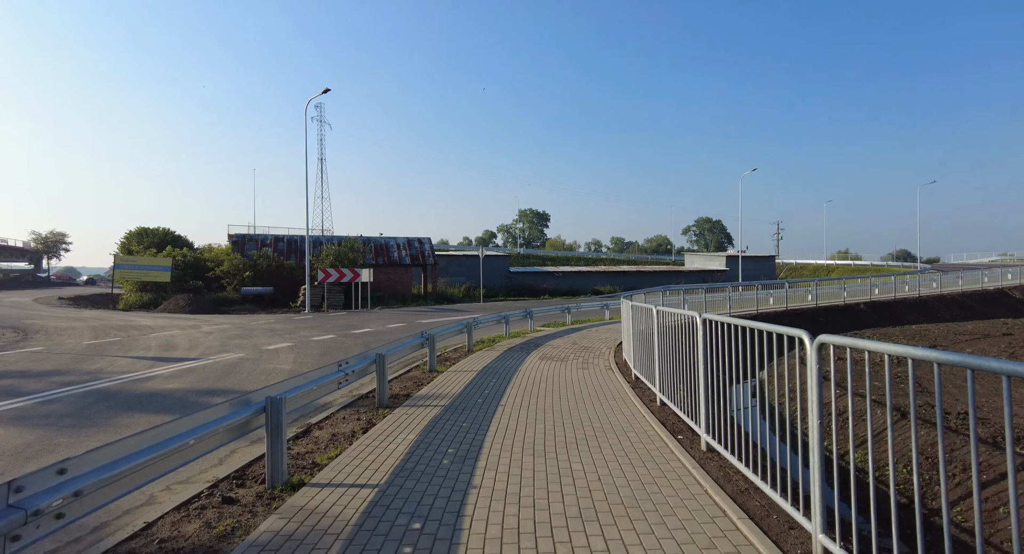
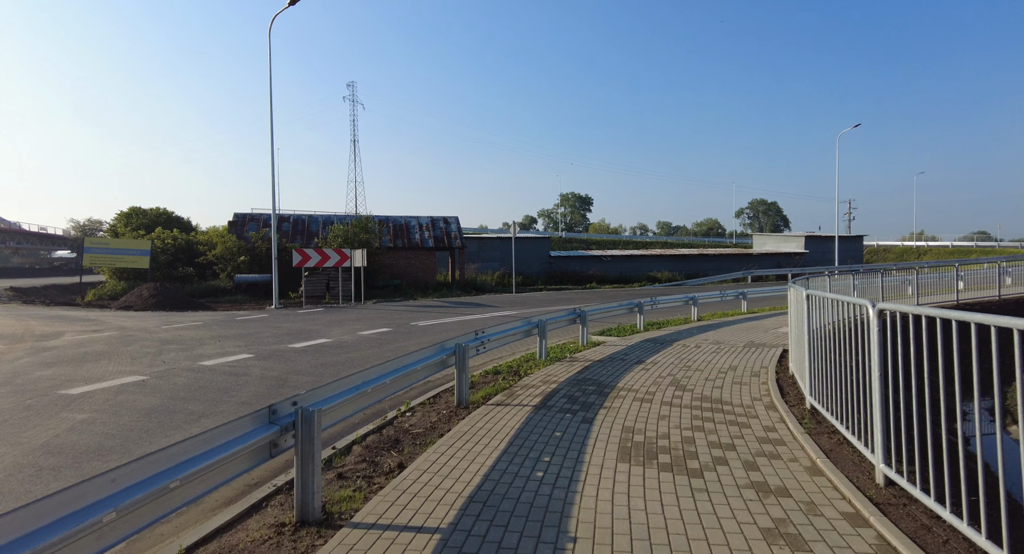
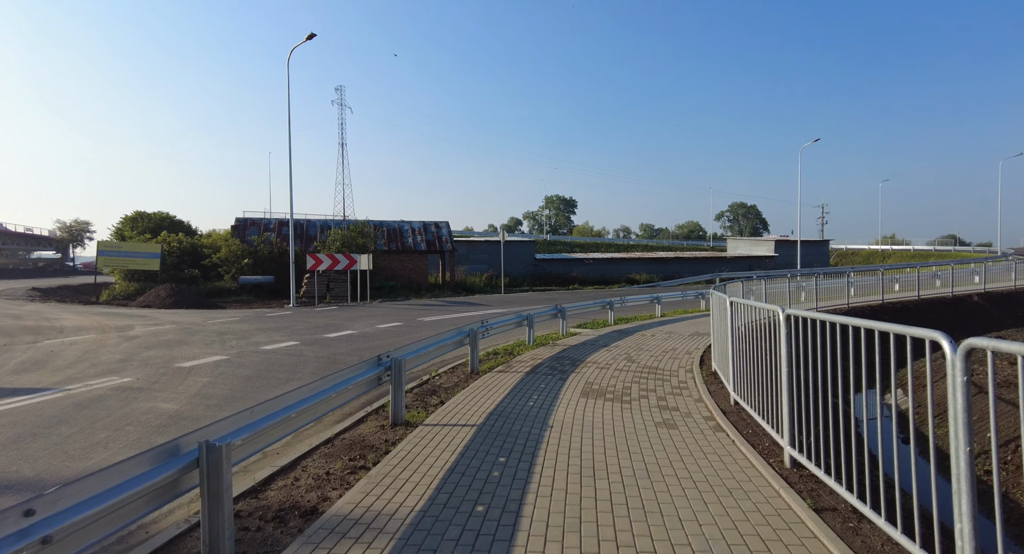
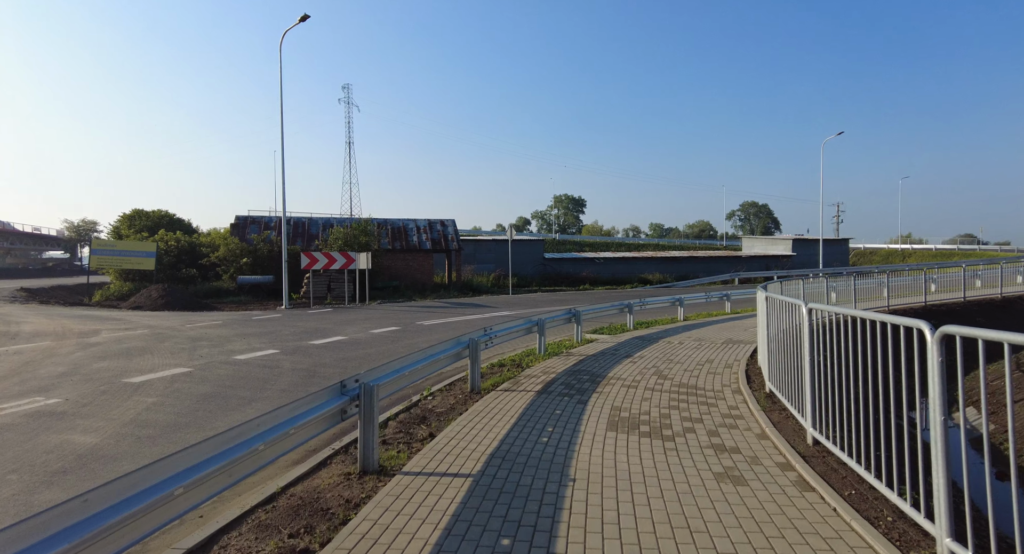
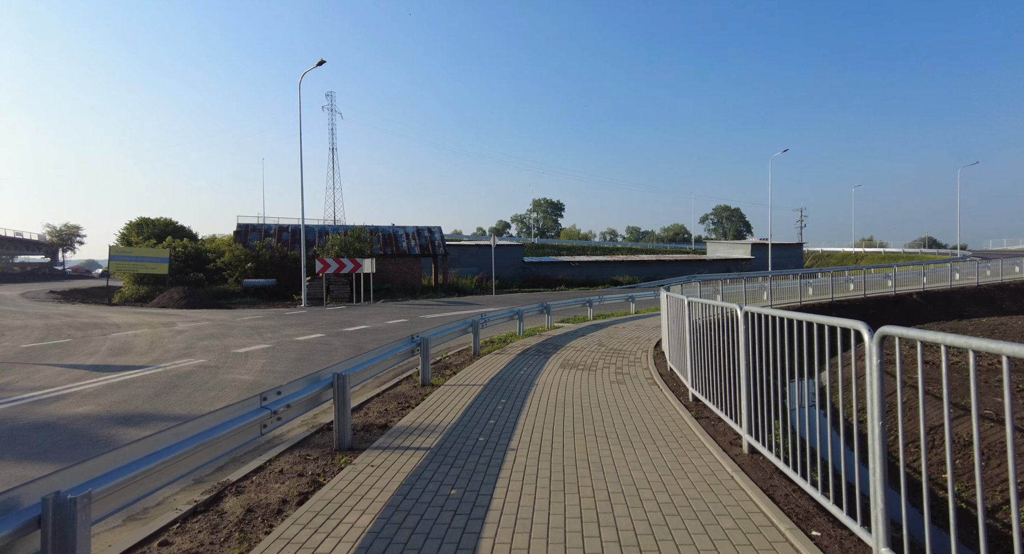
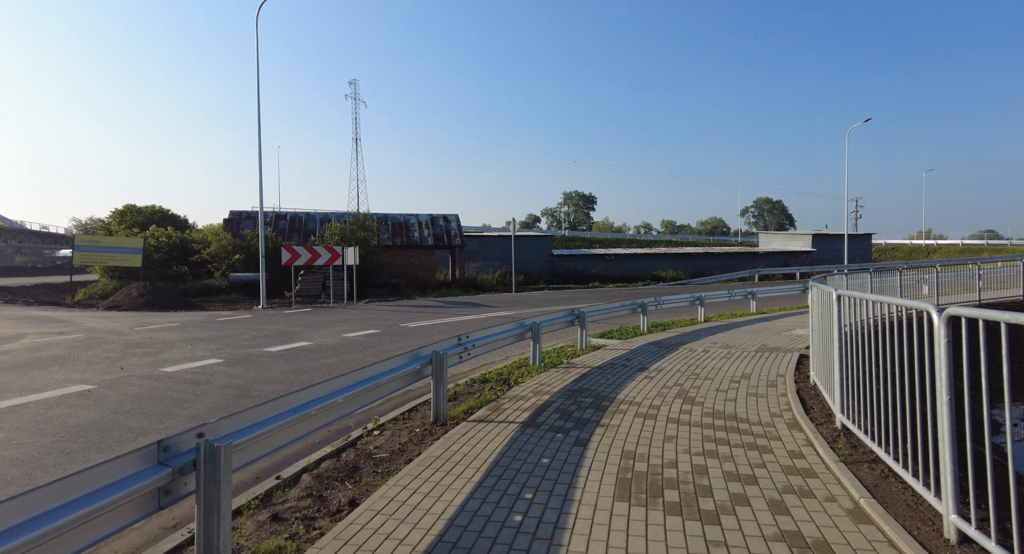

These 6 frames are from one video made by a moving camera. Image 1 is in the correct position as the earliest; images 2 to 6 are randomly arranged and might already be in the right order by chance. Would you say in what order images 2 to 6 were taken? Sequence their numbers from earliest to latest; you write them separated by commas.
5, 3, 4, 2, 6
